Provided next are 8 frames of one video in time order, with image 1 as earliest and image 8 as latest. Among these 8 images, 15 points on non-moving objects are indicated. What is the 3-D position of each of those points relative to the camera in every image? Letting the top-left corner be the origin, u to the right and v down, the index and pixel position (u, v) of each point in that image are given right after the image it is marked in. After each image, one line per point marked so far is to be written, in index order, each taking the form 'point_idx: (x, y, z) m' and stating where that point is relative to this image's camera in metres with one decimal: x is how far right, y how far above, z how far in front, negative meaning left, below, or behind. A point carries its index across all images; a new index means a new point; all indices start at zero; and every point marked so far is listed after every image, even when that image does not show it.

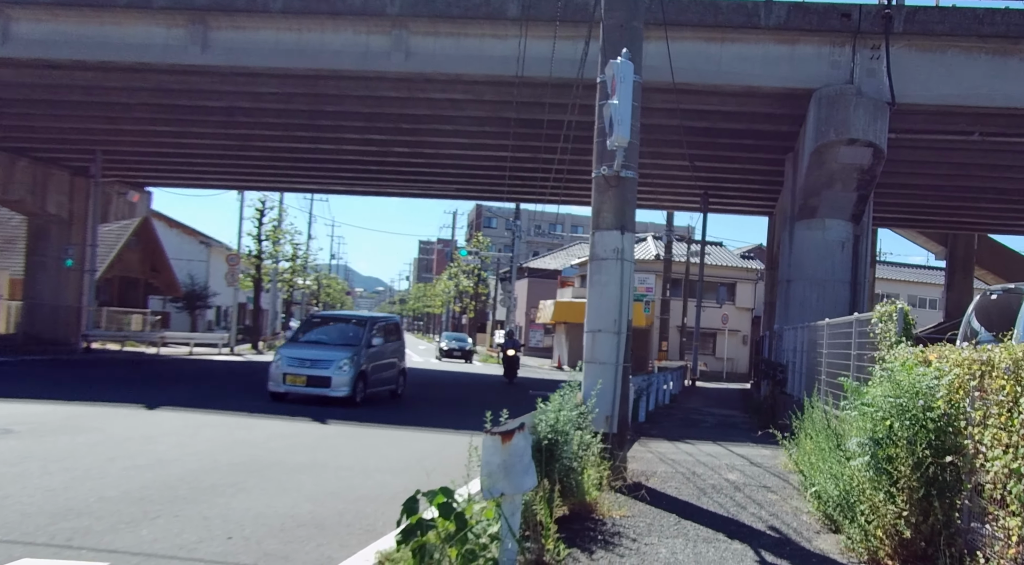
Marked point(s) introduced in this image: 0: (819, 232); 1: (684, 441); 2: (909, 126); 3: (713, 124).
0: (+7.3, +1.2, +18.6) m
1: (+2.5, -2.3, +11.4) m
2: (+9.1, +3.6, +17.7) m
3: (+5.0, +4.0, +19.4) m
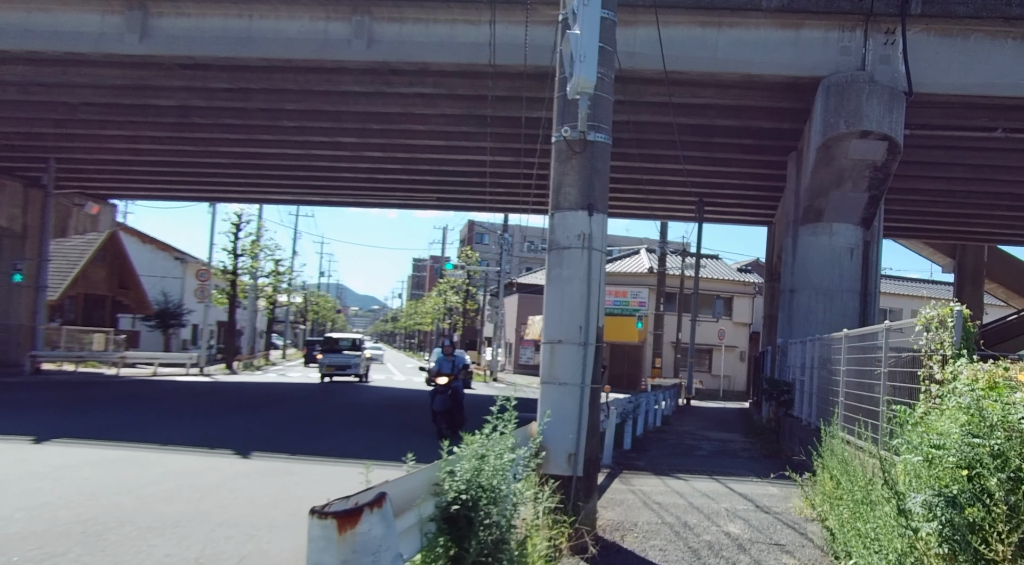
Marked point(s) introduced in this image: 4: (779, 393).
0: (+6.8, +1.0, +16.9) m
1: (+2.0, -2.4, +9.6) m
2: (+8.6, +3.4, +16.1) m
3: (+4.5, +3.7, +17.7) m
4: (+4.5, -1.8, +13.1) m
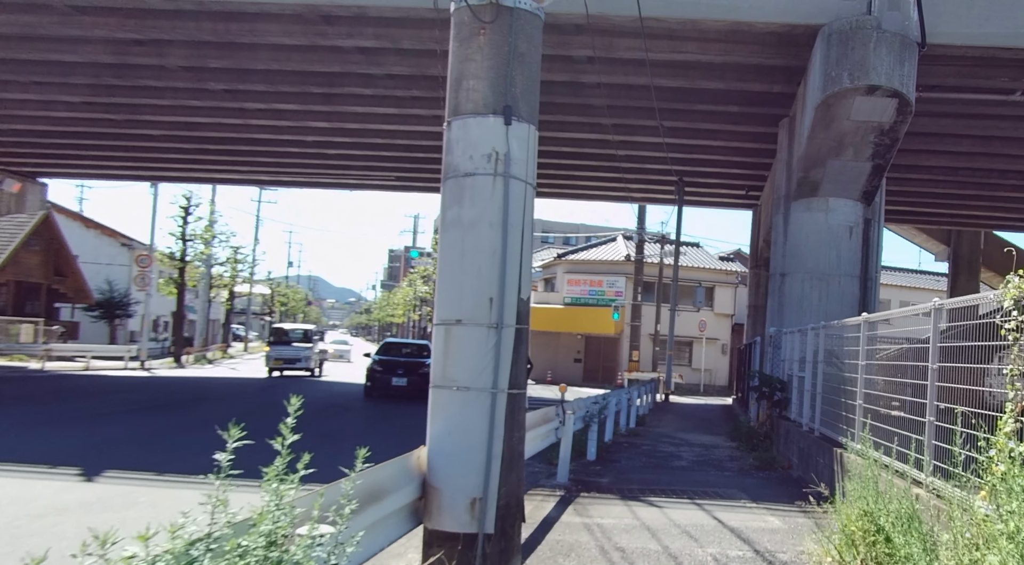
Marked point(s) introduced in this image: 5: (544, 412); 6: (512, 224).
0: (+5.9, +1.3, +14.9) m
1: (+1.3, -2.1, +7.5) m
2: (+7.7, +3.7, +14.1) m
3: (+3.6, +4.1, +15.7) m
4: (+3.7, -1.5, +11.1) m
5: (+0.3, -1.3, +7.7) m
6: (0.0, +0.3, +4.1) m
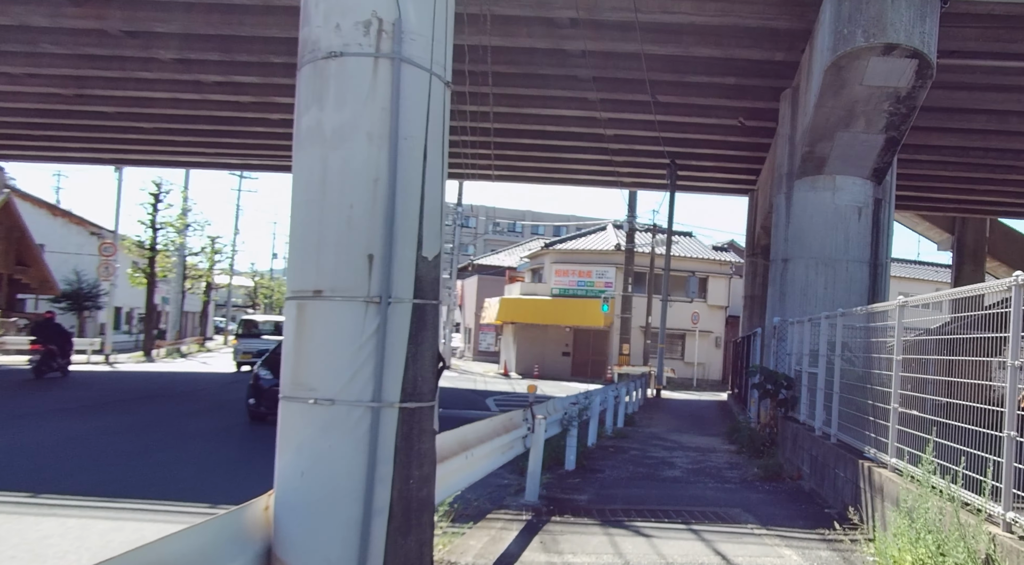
0: (+5.5, +1.6, +13.6) m
1: (+0.9, -1.9, +6.1) m
2: (+7.3, +3.9, +12.8) m
3: (+3.2, +4.3, +14.3) m
4: (+3.3, -1.3, +9.8) m
5: (0.0, -1.1, +6.3) m
6: (-0.3, +0.5, +2.7) m
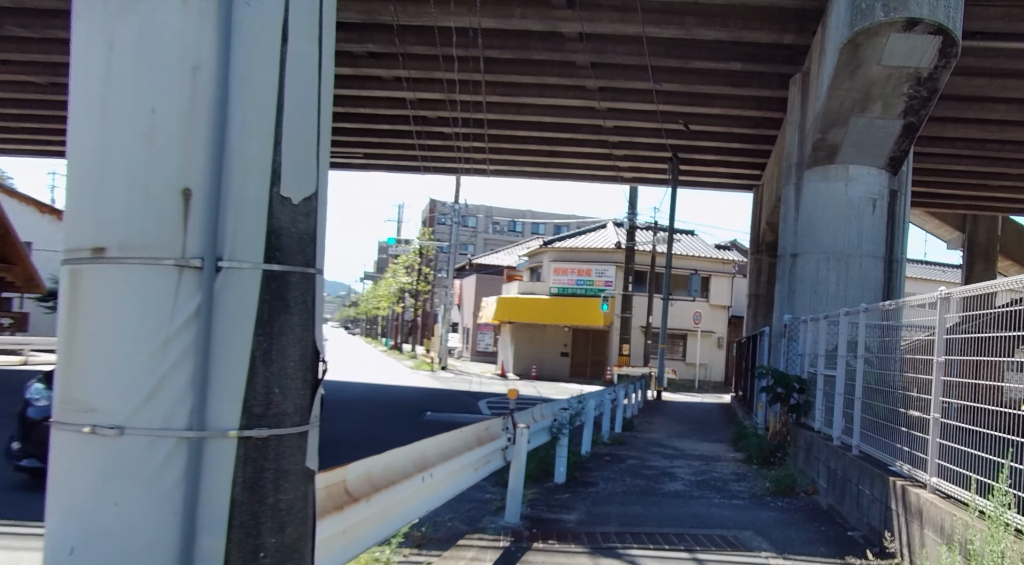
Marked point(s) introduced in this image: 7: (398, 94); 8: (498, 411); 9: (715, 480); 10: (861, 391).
0: (+5.4, +1.6, +12.7) m
1: (+0.8, -1.8, +5.3) m
2: (+7.2, +4.0, +11.9) m
3: (+3.0, +4.4, +13.5) m
4: (+3.2, -1.3, +8.9) m
5: (-0.2, -1.0, +5.5) m
6: (-0.5, +0.5, +1.8) m
7: (-2.6, +4.4, +17.9) m
8: (-0.3, -2.8, +16.9) m
9: (+2.2, -2.1, +8.3) m
10: (+3.1, -1.0, +6.9) m
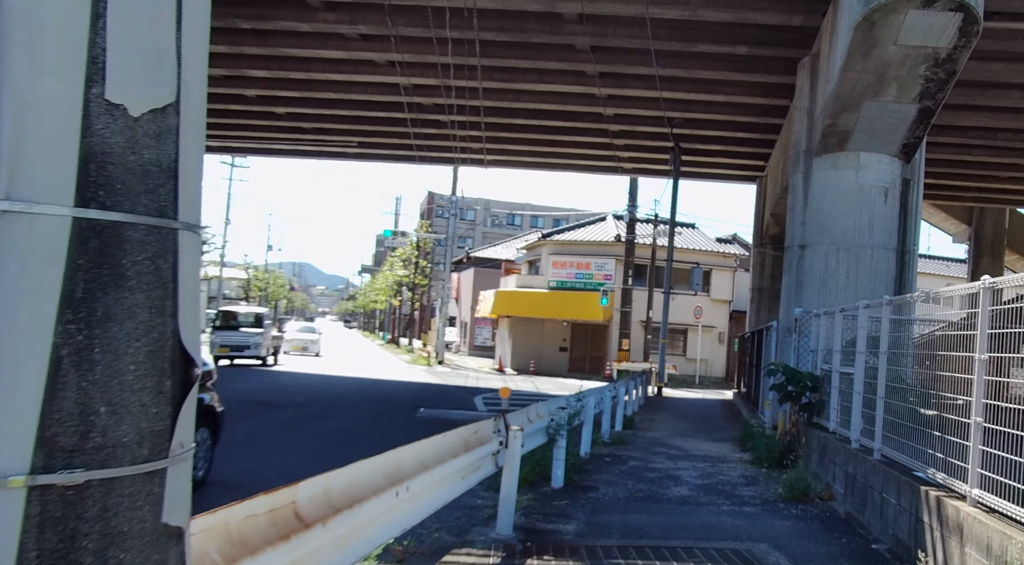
0: (+5.3, +1.8, +12.2) m
1: (+0.7, -1.8, +4.8) m
2: (+7.1, +4.1, +11.4) m
3: (+3.0, +4.5, +12.9) m
4: (+3.1, -1.2, +8.4) m
5: (-0.2, -0.9, +5.0) m
6: (-0.5, +0.6, +1.3) m
7: (-2.7, +4.5, +17.4) m
8: (-0.4, -2.7, +16.4) m
9: (+2.1, -2.0, +7.8) m
10: (+3.1, -0.9, +6.4) m
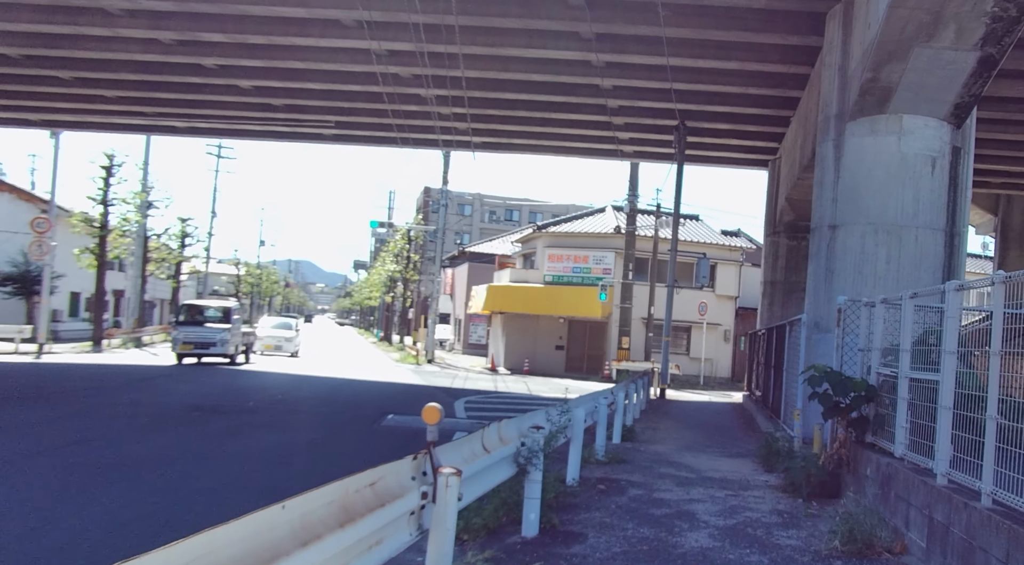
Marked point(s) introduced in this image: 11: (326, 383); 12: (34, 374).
0: (+5.0, +1.9, +10.3) m
1: (+0.4, -1.6, +2.9) m
2: (+6.9, +4.3, +9.4) m
3: (+2.7, +4.7, +11.0) m
4: (+2.8, -1.0, +6.5) m
5: (-0.5, -0.8, +3.1) m
6: (-0.8, +0.8, -0.6) m
7: (-3.0, +4.7, +15.5) m
8: (-0.7, -2.5, +14.5) m
9: (+1.8, -1.9, +5.9) m
10: (+2.8, -0.7, +4.5) m
11: (-4.7, -2.5, +19.4) m
12: (-12.3, -2.3, +19.8) m
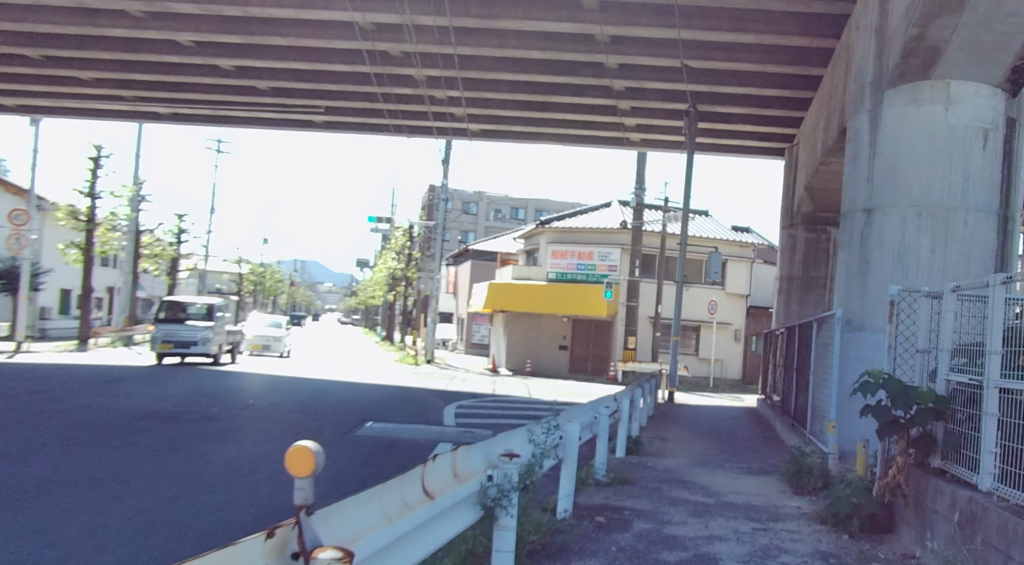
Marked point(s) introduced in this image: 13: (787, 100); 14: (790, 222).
0: (+4.9, +2.0, +8.9) m
1: (+0.2, -1.5, +1.6) m
2: (+6.7, +4.4, +8.1) m
3: (+2.6, +4.8, +9.6) m
4: (+2.7, -0.9, +5.2) m
5: (-0.7, -0.6, +1.8) m
6: (-1.0, +0.9, -1.9) m
7: (-3.1, +4.8, +14.2) m
8: (-0.8, -2.3, +13.2) m
9: (+1.7, -1.8, +4.6) m
10: (+2.6, -0.6, +3.2) m
11: (-4.7, -2.4, +18.2) m
12: (-12.3, -2.2, +18.7) m
13: (+6.2, +4.1, +17.3) m
14: (+6.6, +1.4, +18.2) m
